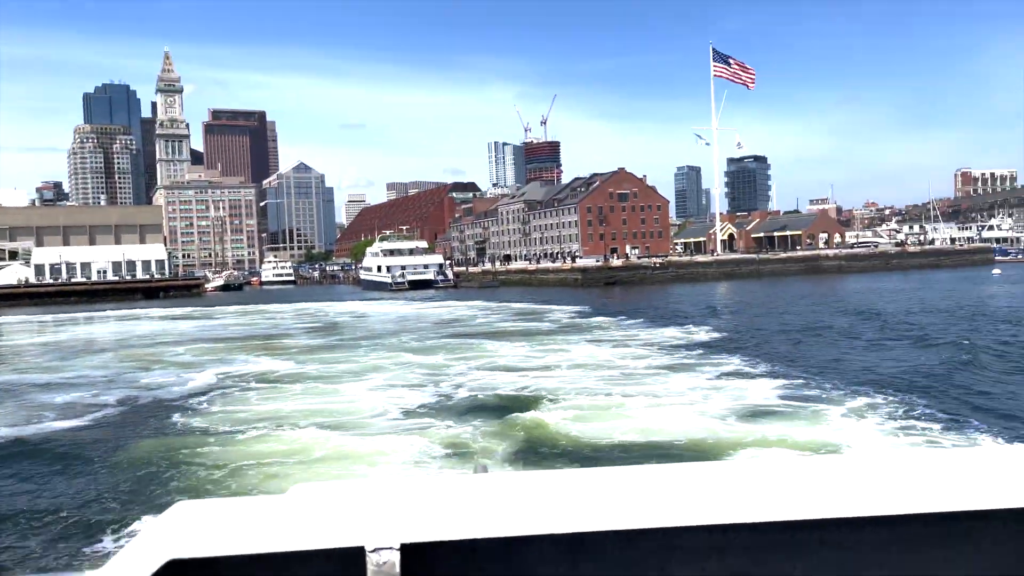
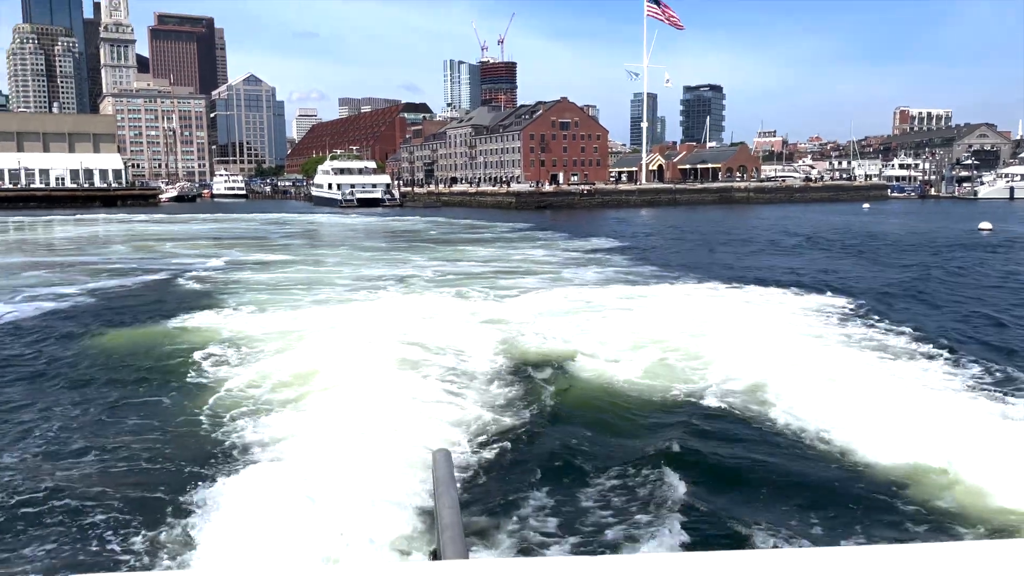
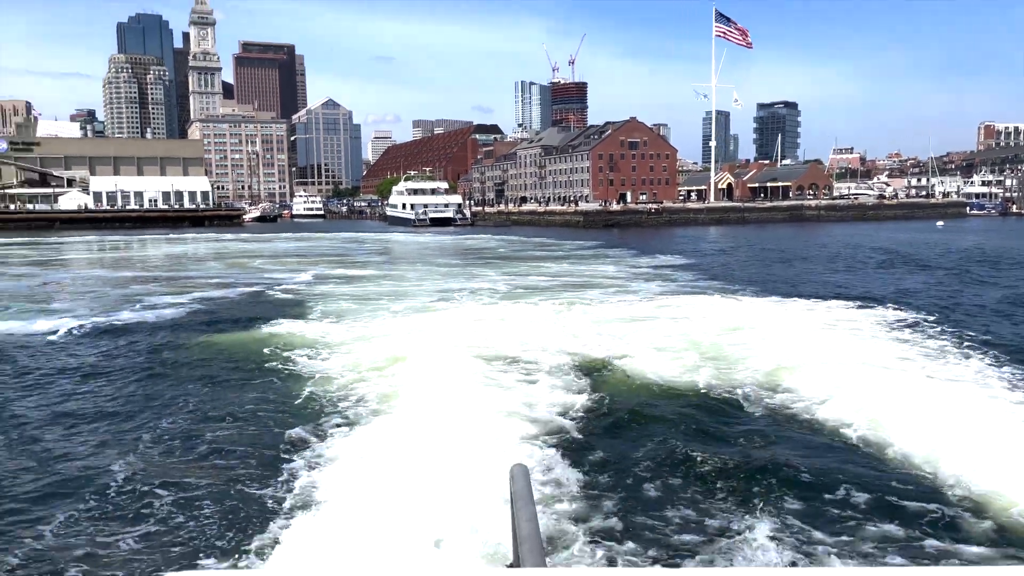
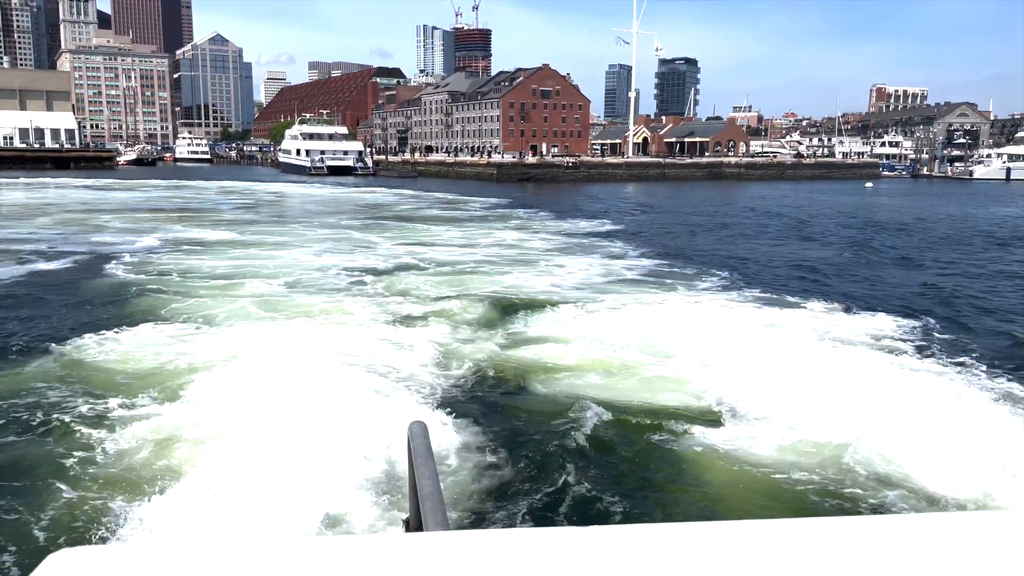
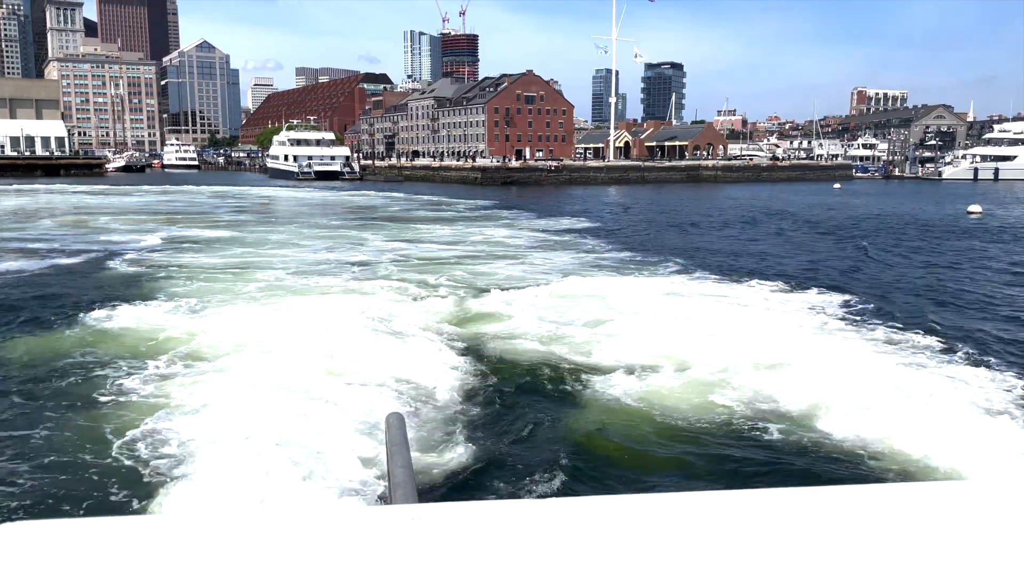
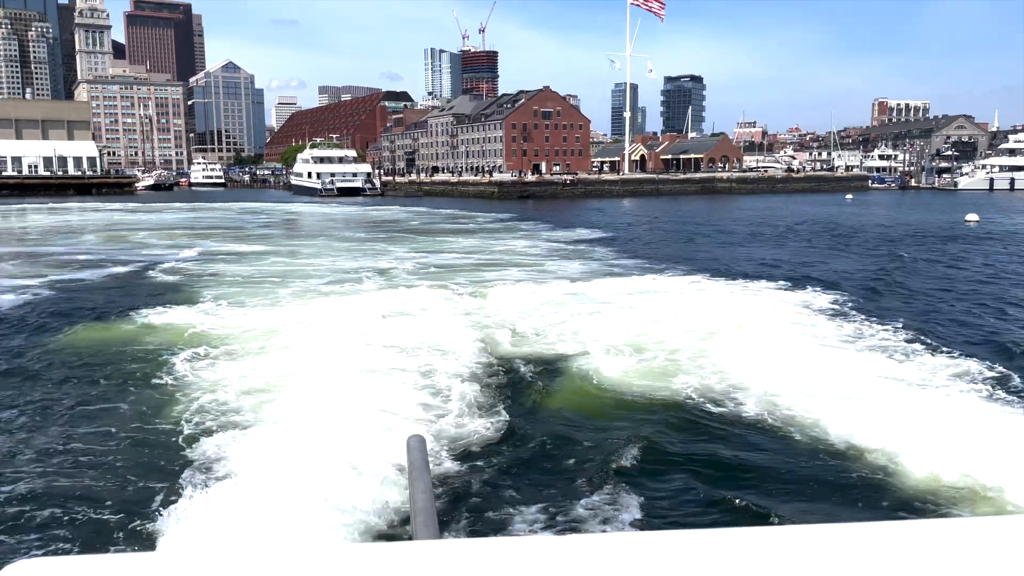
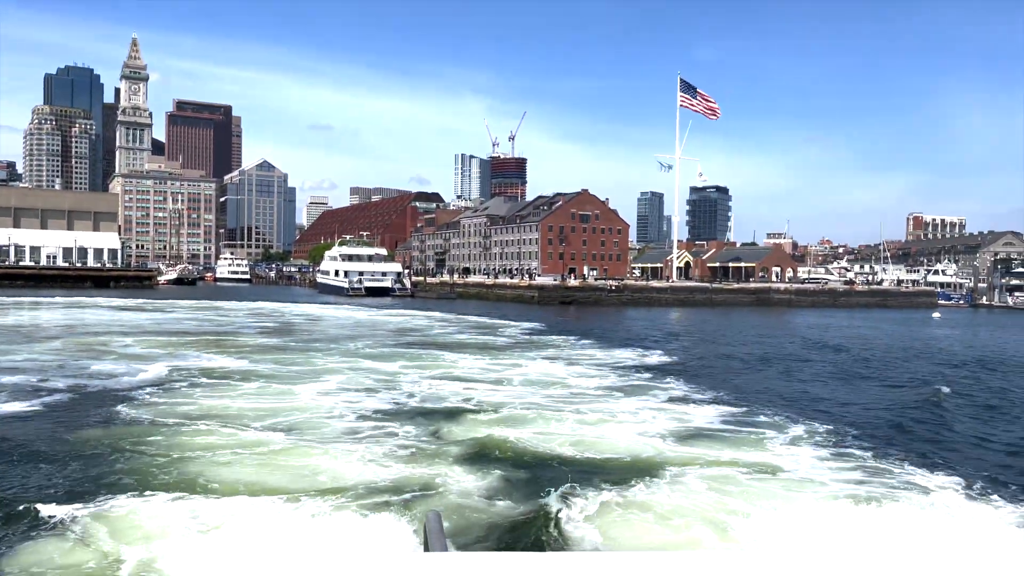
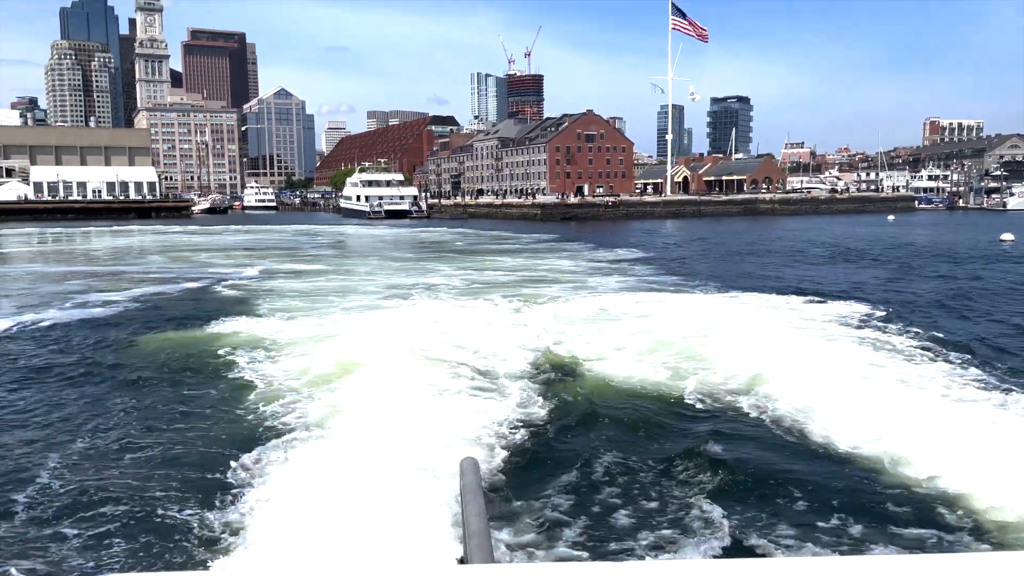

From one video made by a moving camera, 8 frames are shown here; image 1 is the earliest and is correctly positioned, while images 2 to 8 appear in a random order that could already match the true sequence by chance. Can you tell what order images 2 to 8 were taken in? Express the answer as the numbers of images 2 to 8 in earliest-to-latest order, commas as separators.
7, 4, 5, 6, 2, 8, 3
